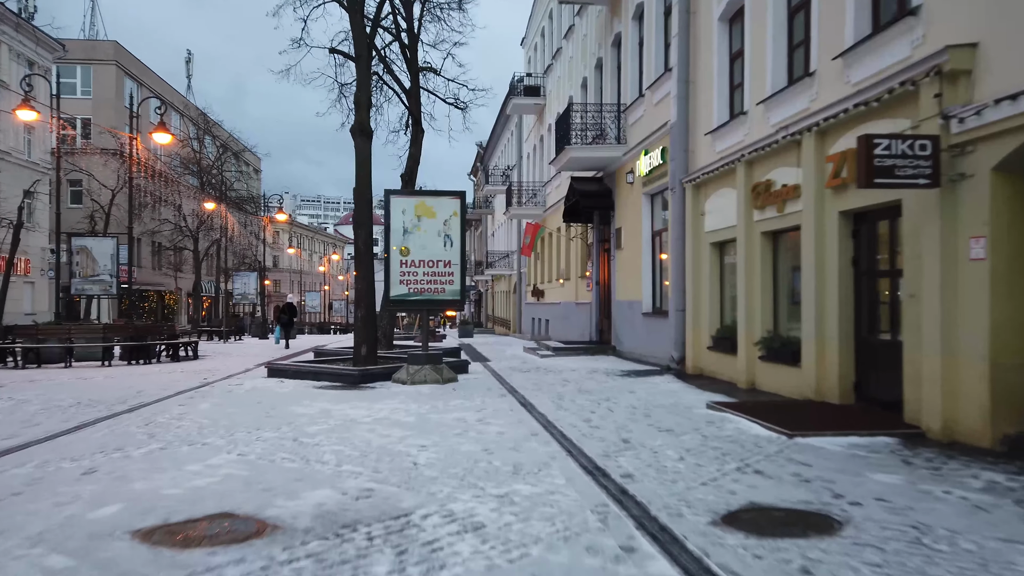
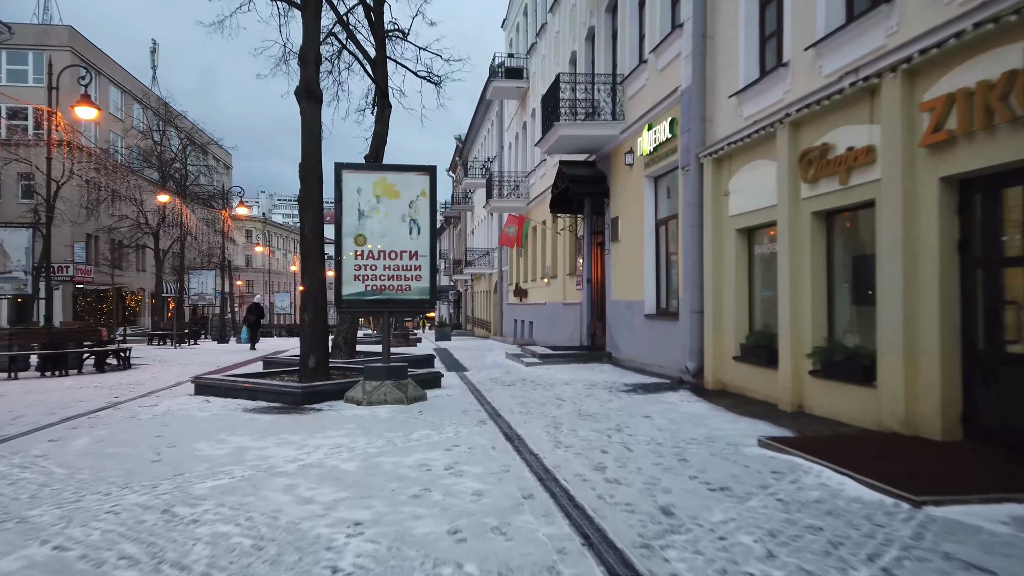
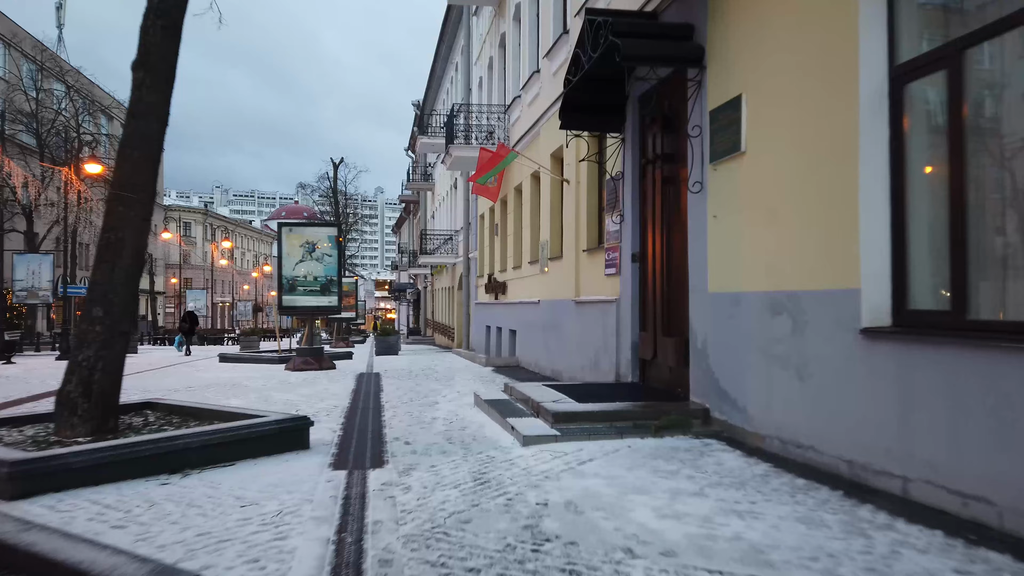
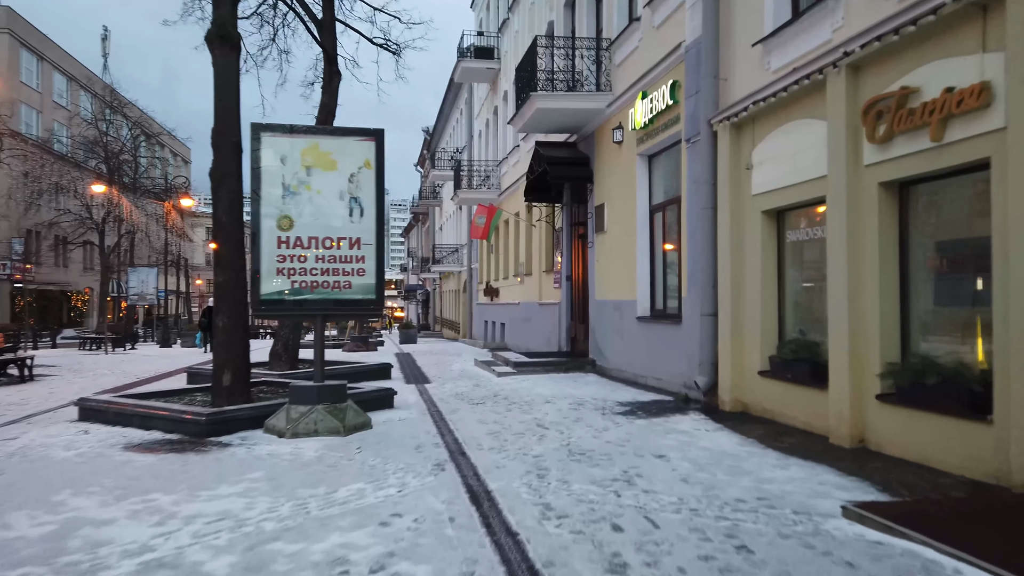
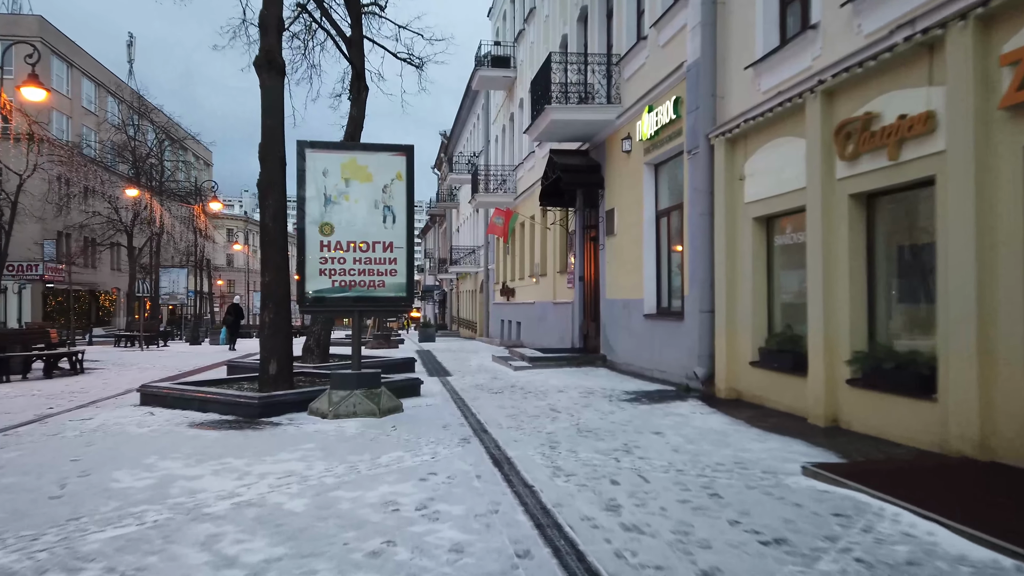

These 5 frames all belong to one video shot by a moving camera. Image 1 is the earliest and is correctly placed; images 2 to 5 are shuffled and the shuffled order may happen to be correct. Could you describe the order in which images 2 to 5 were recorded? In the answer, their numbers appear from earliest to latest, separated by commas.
2, 5, 4, 3
